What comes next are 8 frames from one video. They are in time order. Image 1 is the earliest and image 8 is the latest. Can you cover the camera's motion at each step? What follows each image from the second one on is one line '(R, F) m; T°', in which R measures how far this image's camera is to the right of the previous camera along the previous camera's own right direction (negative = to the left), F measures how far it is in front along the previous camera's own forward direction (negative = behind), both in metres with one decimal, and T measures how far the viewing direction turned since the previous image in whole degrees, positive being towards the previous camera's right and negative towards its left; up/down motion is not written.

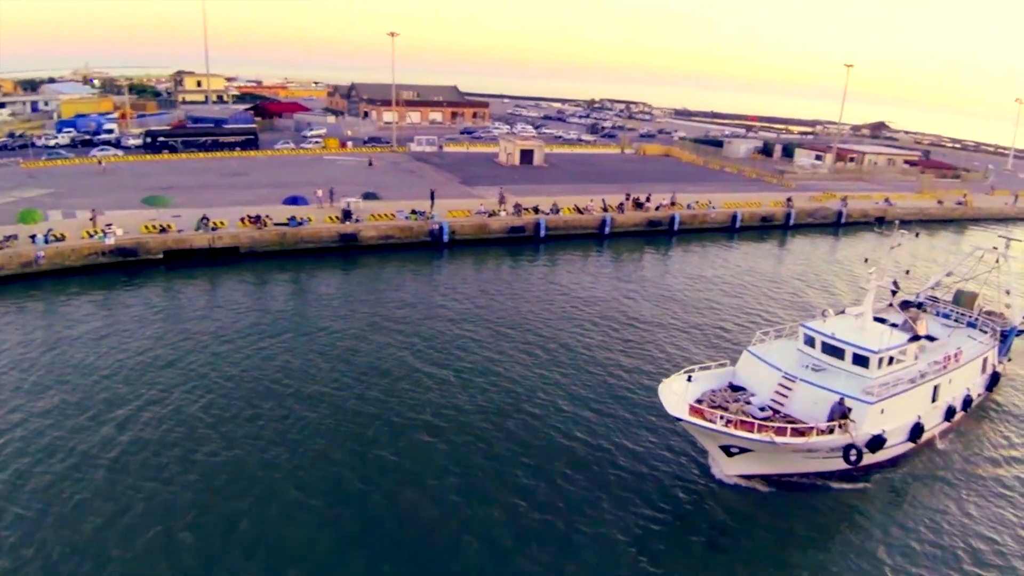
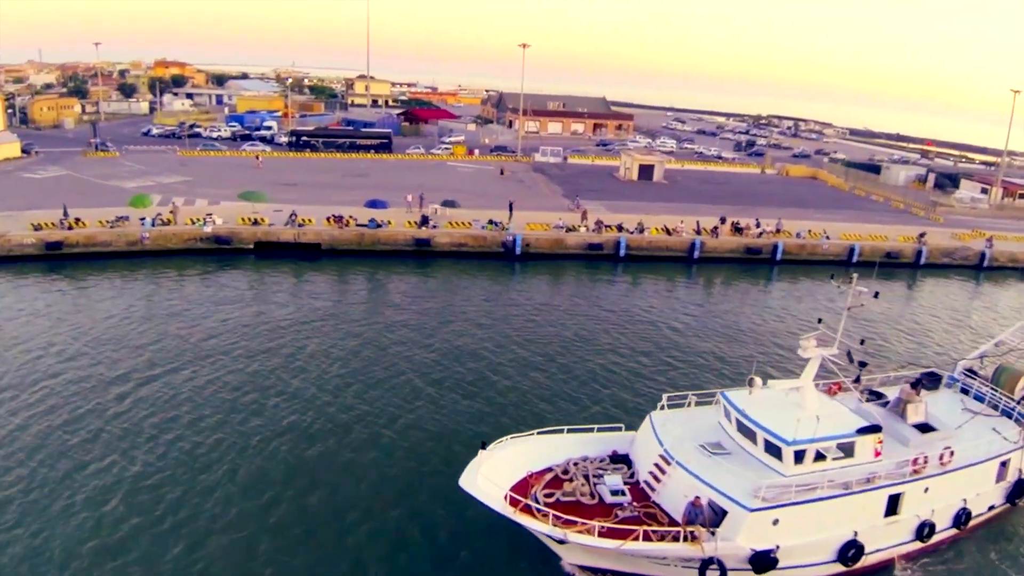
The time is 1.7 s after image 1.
(+5.7, +2.6) m; -14°
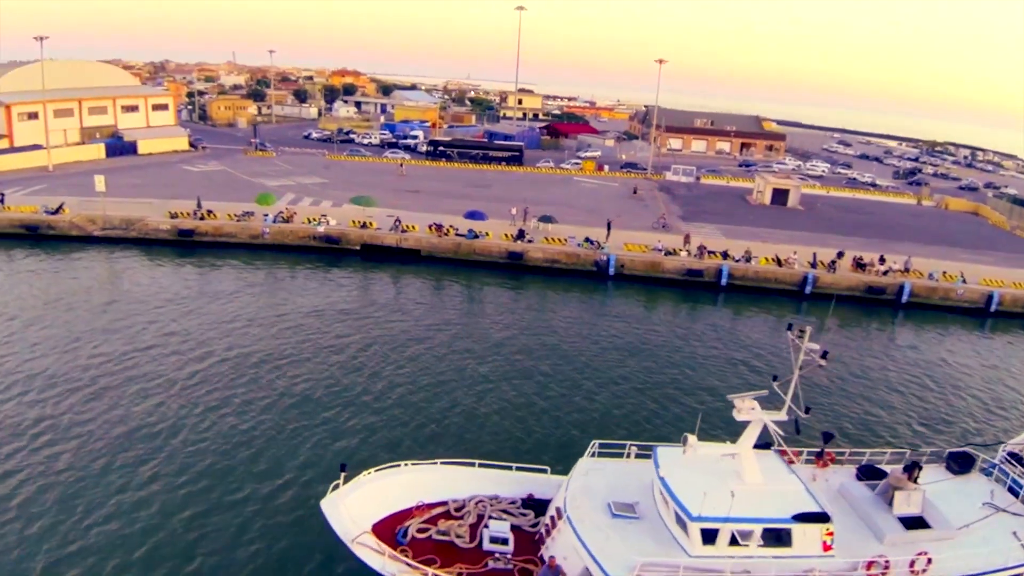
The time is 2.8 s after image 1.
(+3.8, +1.2) m; -13°
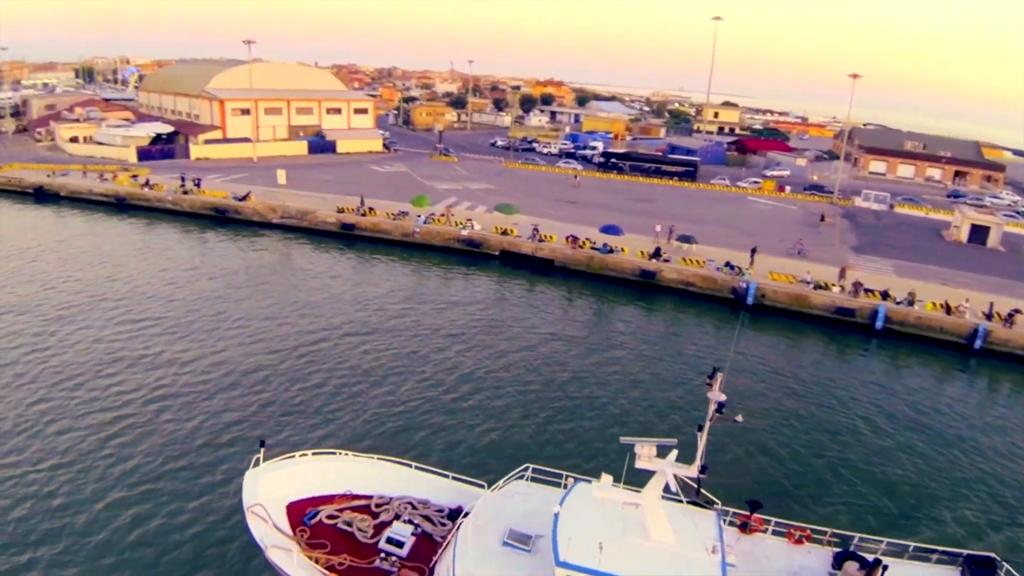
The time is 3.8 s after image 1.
(+3.9, +0.7) m; -16°
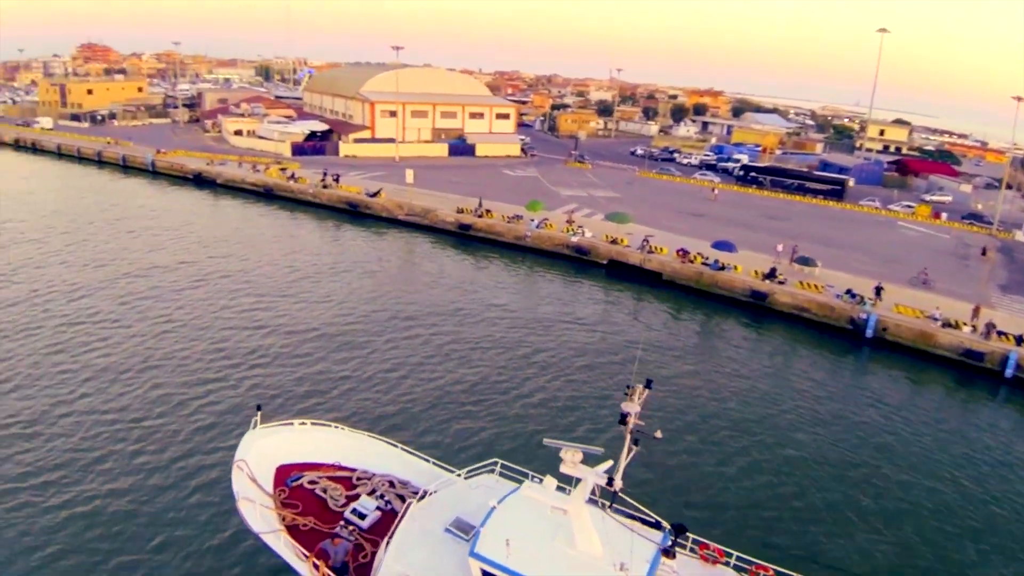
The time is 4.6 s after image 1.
(+2.7, 0.0) m; -12°
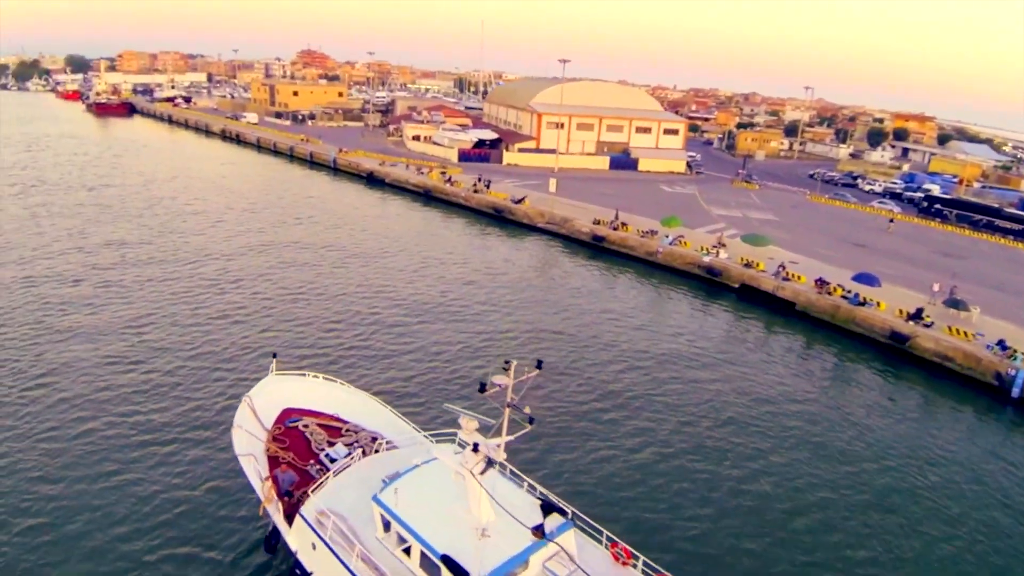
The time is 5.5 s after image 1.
(+3.7, -0.3) m; -15°
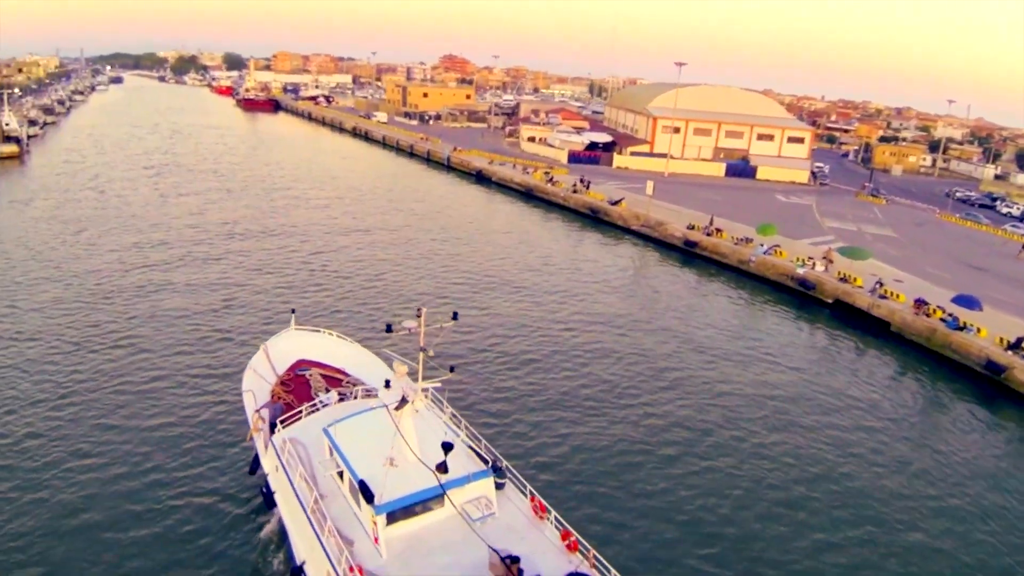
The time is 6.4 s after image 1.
(+3.1, -0.7) m; -11°
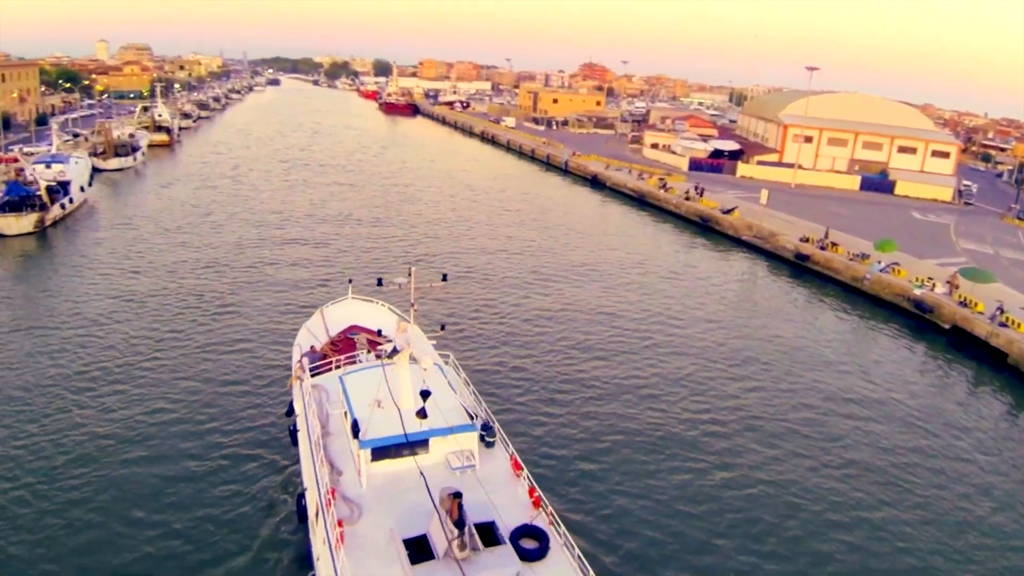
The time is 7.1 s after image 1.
(+2.4, -0.6) m; -11°
